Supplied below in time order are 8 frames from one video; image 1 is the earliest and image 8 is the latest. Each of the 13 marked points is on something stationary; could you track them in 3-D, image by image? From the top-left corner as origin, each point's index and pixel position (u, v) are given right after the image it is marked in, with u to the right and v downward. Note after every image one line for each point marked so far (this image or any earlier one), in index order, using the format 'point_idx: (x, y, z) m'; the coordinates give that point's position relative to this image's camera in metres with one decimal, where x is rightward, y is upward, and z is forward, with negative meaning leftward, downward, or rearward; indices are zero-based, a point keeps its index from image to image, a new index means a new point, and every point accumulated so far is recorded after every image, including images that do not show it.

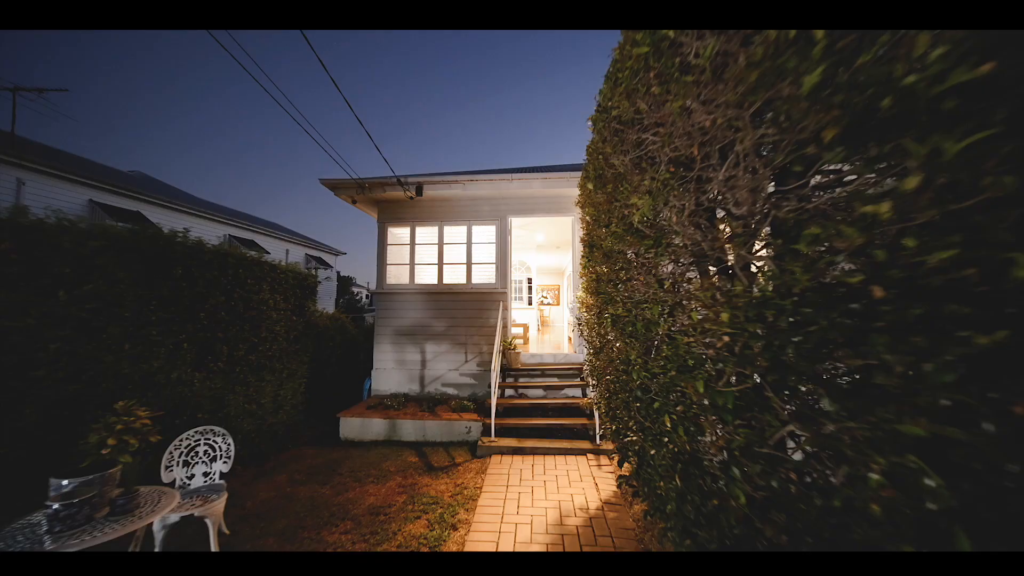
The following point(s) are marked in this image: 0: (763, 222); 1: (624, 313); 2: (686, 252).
0: (+0.9, +0.2, +1.2) m
1: (+0.7, -0.2, +2.1) m
2: (+0.8, +0.2, +1.5) m
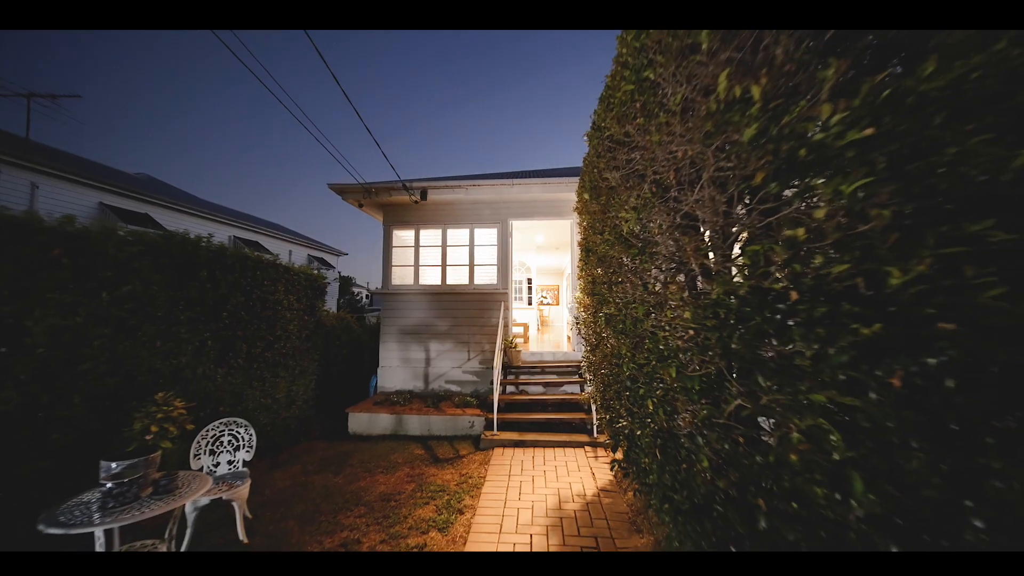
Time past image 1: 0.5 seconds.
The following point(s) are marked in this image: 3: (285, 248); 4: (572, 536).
0: (+0.9, +0.2, +1.4) m
1: (+0.8, -0.2, +2.3) m
2: (+0.8, +0.2, +1.7) m
3: (-10.4, +1.8, +14.0) m
4: (+0.6, -2.3, +2.8) m
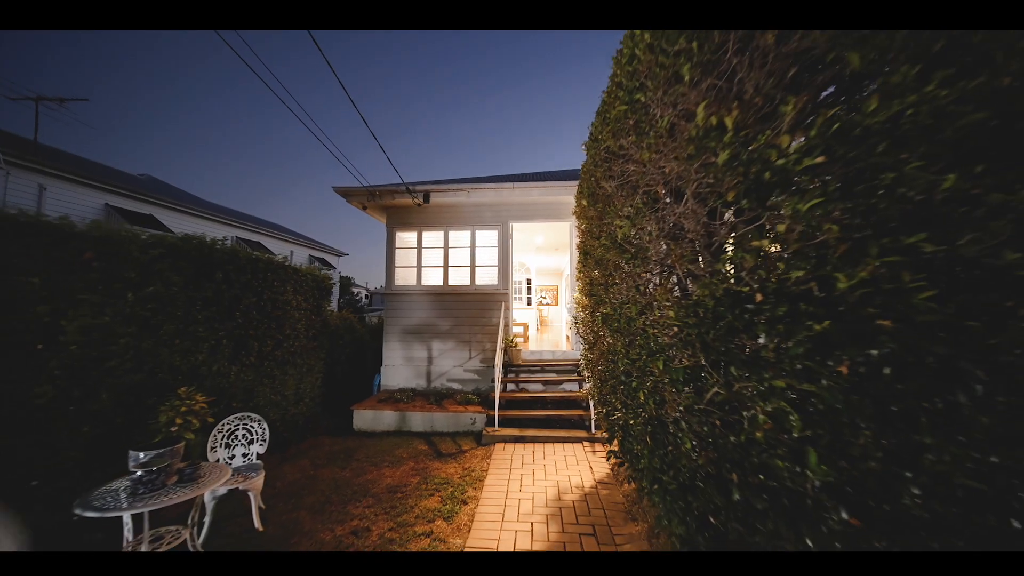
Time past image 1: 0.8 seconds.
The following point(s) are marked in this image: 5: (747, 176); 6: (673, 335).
0: (+0.9, +0.2, +1.6) m
1: (+0.8, -0.2, +2.5) m
2: (+0.9, +0.1, +1.9) m
3: (-10.4, +1.8, +14.1) m
4: (+0.6, -2.3, +2.9) m
5: (+1.0, +0.5, +1.3) m
6: (+0.9, -0.3, +1.7) m
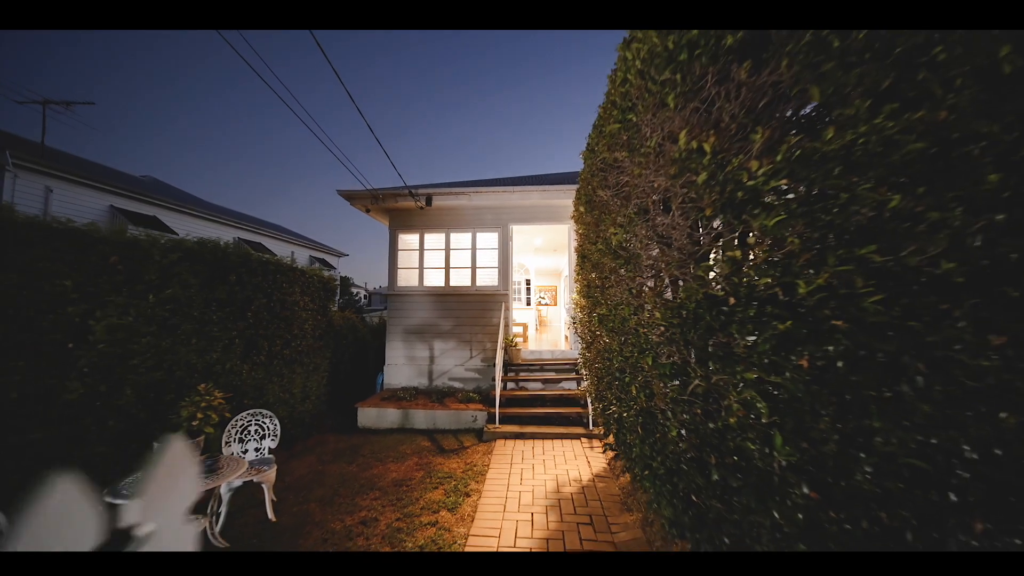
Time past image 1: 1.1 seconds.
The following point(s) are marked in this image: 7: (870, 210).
0: (+0.9, +0.2, +1.7) m
1: (+0.8, -0.2, +2.6) m
2: (+0.9, +0.1, +2.1) m
3: (-10.4, +1.8, +14.2) m
4: (+0.6, -2.3, +3.1) m
5: (+1.0, +0.4, +1.5) m
6: (+0.9, -0.3, +1.8) m
7: (+1.4, +0.3, +1.2) m
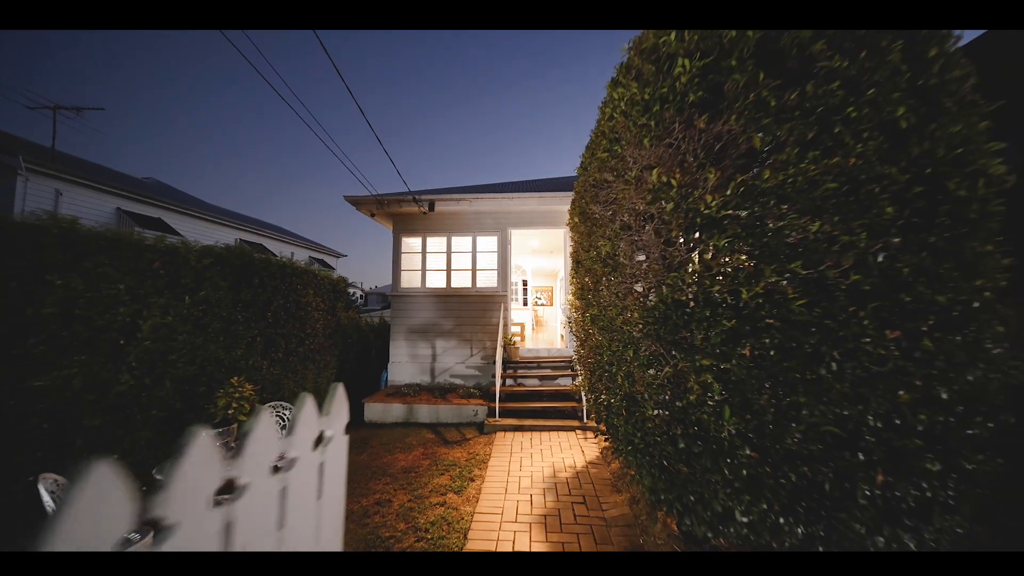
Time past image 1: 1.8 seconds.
0: (+1.0, +0.1, +2.1) m
1: (+0.8, -0.2, +3.0) m
2: (+0.9, +0.1, +2.4) m
3: (-10.6, +1.8, +14.4) m
4: (+0.6, -2.3, +3.4) m
5: (+1.0, +0.4, +1.8) m
6: (+0.9, -0.3, +2.2) m
7: (+1.4, +0.3, +1.5) m
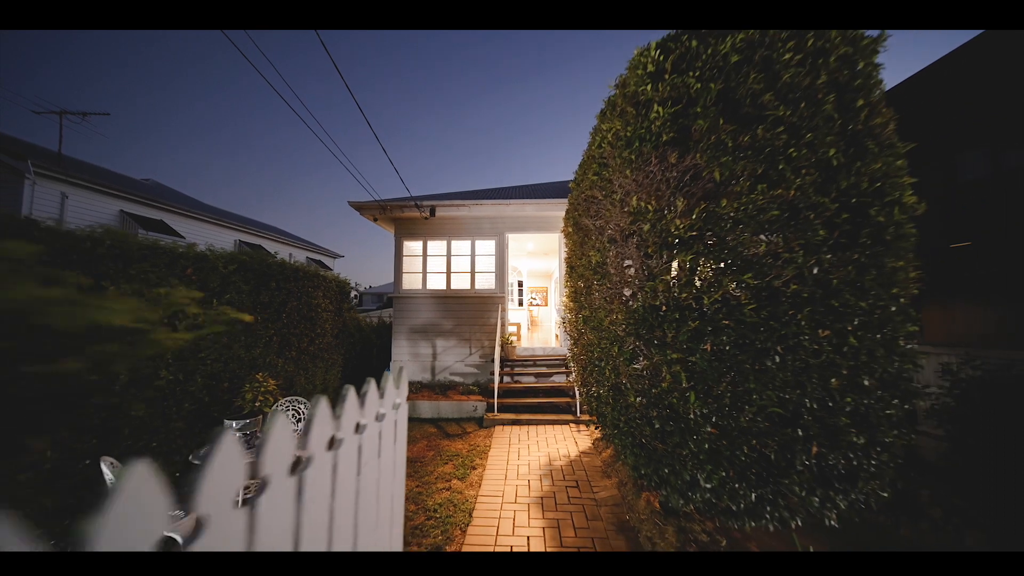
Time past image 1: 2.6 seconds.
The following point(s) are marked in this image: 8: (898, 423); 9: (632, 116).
0: (+1.0, +0.1, +2.4) m
1: (+0.8, -0.3, +3.3) m
2: (+0.9, +0.1, +2.7) m
3: (-10.8, +1.8, +14.5) m
4: (+0.6, -2.4, +3.8) m
5: (+1.1, +0.4, +2.2) m
6: (+0.9, -0.3, +2.5) m
7: (+1.4, +0.2, +1.9) m
8: (+2.4, -0.8, +1.9) m
9: (+0.9, +1.3, +2.4) m
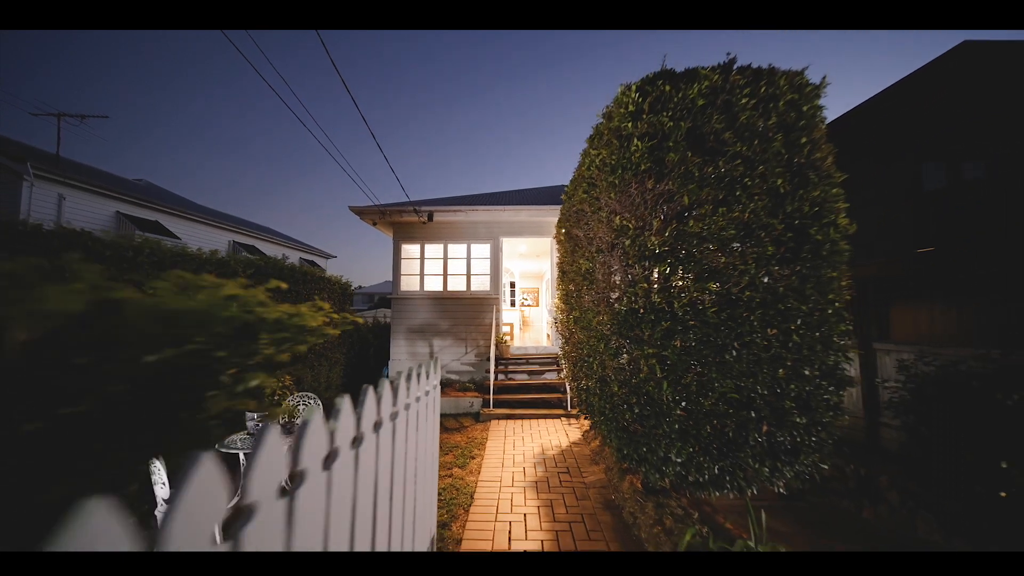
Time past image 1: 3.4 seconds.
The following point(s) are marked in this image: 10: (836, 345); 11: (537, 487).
0: (+1.0, +0.1, +2.8) m
1: (+0.8, -0.3, +3.6) m
2: (+0.9, 0.0, +3.1) m
3: (-11.1, +1.7, +14.6) m
4: (+0.5, -2.4, +4.1) m
5: (+1.1, +0.3, +2.5) m
6: (+0.9, -0.4, +2.9) m
7: (+1.4, +0.2, +2.2) m
8: (+2.4, -0.9, +2.3) m
9: (+0.9, +1.3, +2.8) m
10: (+2.4, -0.4, +2.3) m
11: (+0.3, -2.4, +3.7) m
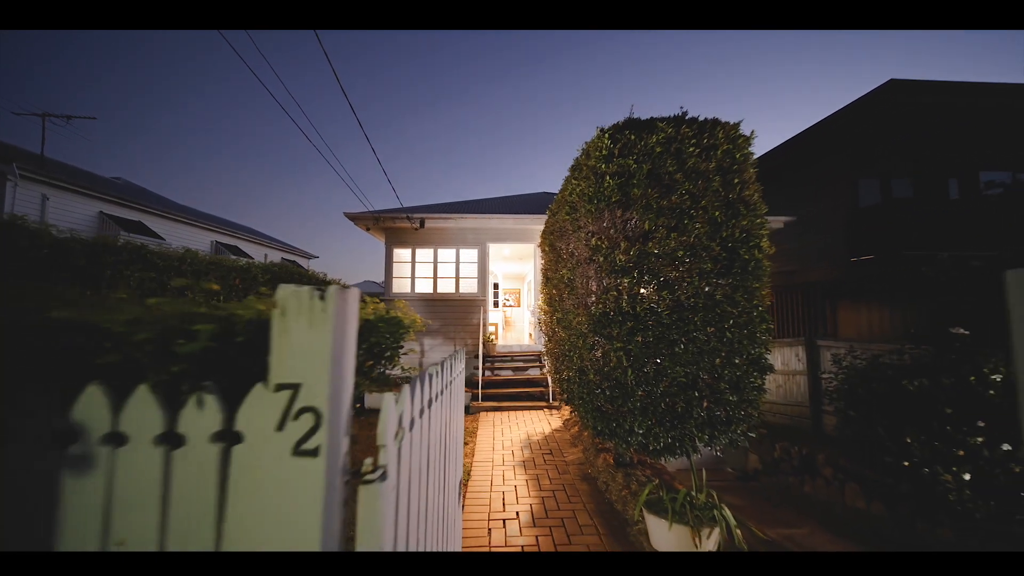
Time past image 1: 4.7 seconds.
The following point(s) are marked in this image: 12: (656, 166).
0: (+0.9, 0.0, +3.4) m
1: (+0.7, -0.4, +4.2) m
2: (+0.8, -0.1, +3.7) m
3: (-11.8, +1.7, +14.4) m
4: (+0.4, -2.5, +4.7) m
5: (+1.0, +0.3, +3.1) m
6: (+0.9, -0.5, +3.4) m
7: (+1.4, +0.1, +2.8) m
8: (+2.3, -1.0, +3.0) m
9: (+0.9, +1.2, +3.4) m
10: (+2.4, -0.5, +2.9) m
11: (+0.2, -2.5, +4.2) m
12: (+1.4, +1.2, +3.0) m
